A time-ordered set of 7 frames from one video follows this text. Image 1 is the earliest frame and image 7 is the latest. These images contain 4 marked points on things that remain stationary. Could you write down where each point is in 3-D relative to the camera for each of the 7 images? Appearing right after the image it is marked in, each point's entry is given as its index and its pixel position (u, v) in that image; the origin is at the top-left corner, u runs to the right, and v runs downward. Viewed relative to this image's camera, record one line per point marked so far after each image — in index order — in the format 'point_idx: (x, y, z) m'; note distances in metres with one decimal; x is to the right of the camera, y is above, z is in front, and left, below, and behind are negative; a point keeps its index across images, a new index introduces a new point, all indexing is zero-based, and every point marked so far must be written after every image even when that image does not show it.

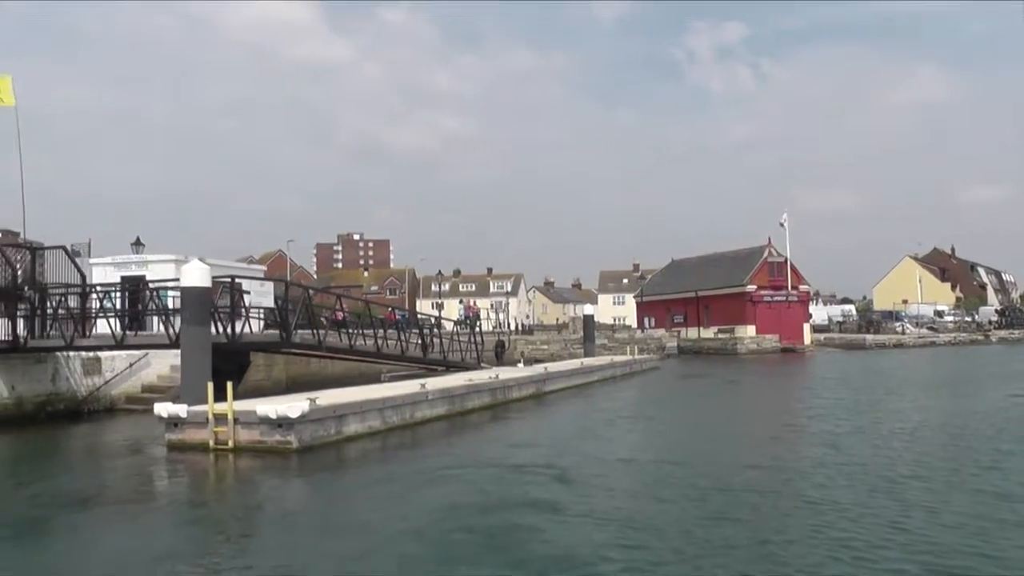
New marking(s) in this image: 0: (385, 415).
0: (-2.1, -2.1, +14.3) m
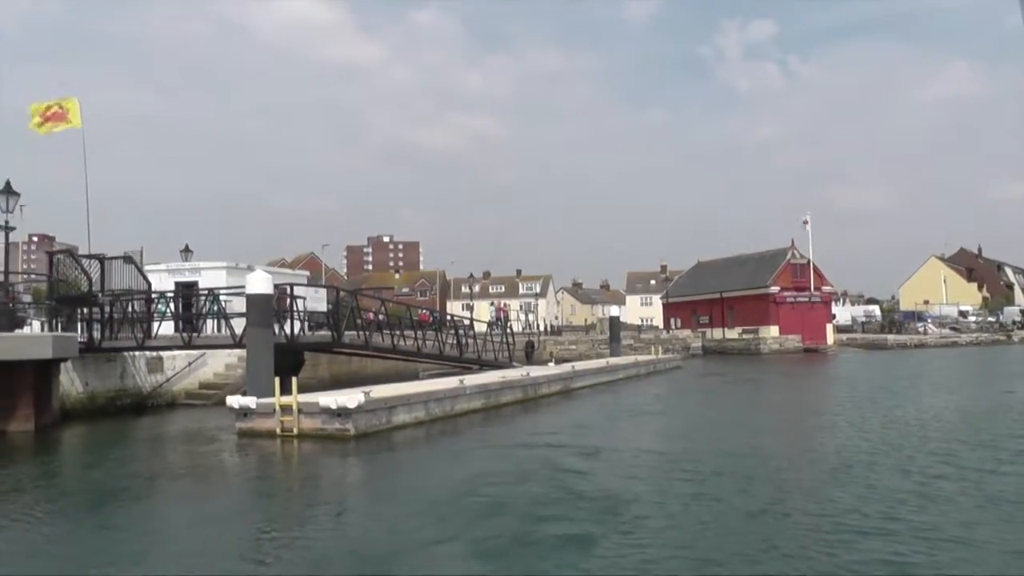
0: (-1.5, -2.2, +15.6) m
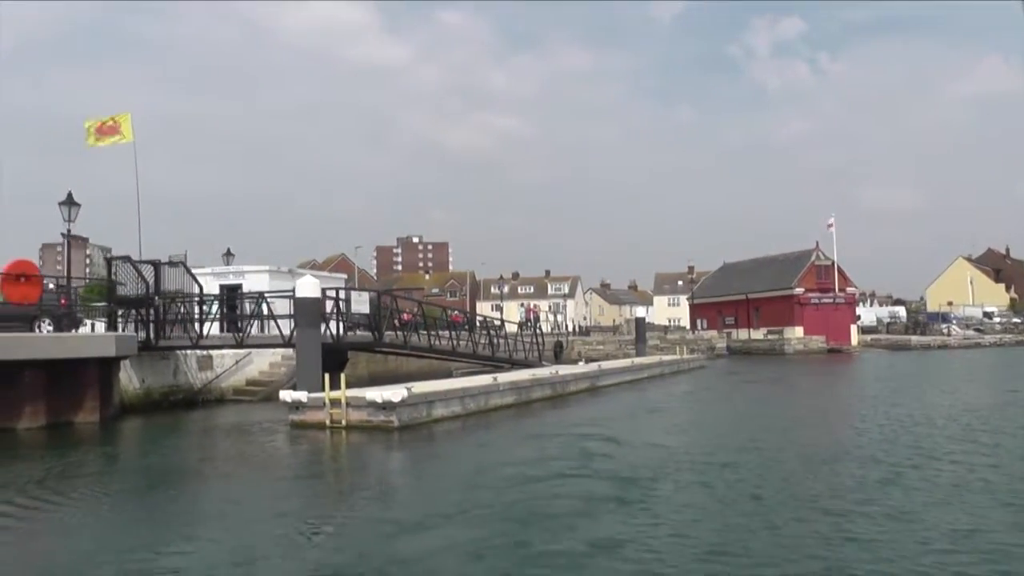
0: (-0.9, -2.3, +16.5) m
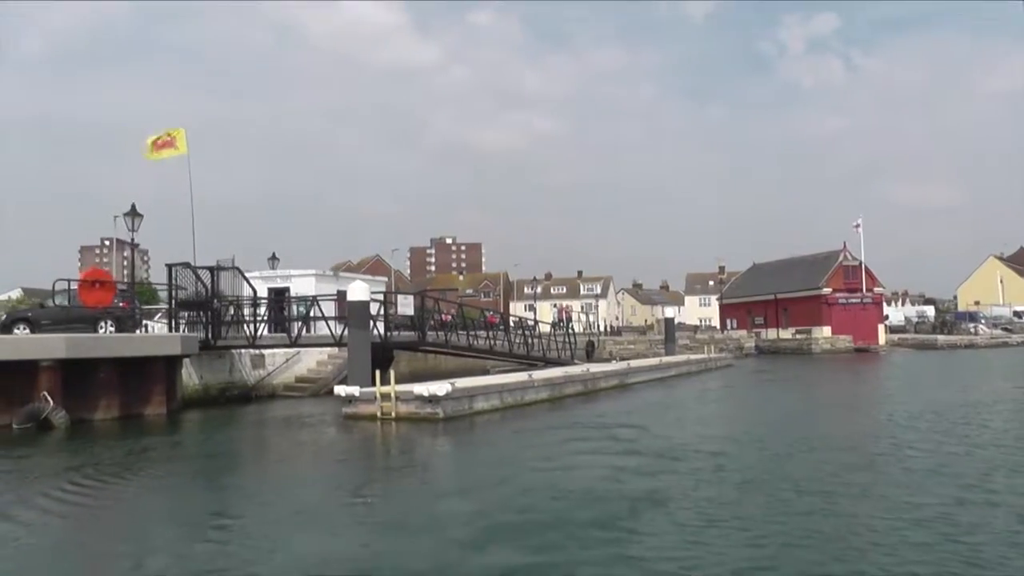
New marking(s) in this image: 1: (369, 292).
0: (-0.2, -2.3, +17.6) m
1: (-3.3, -0.1, +19.2) m
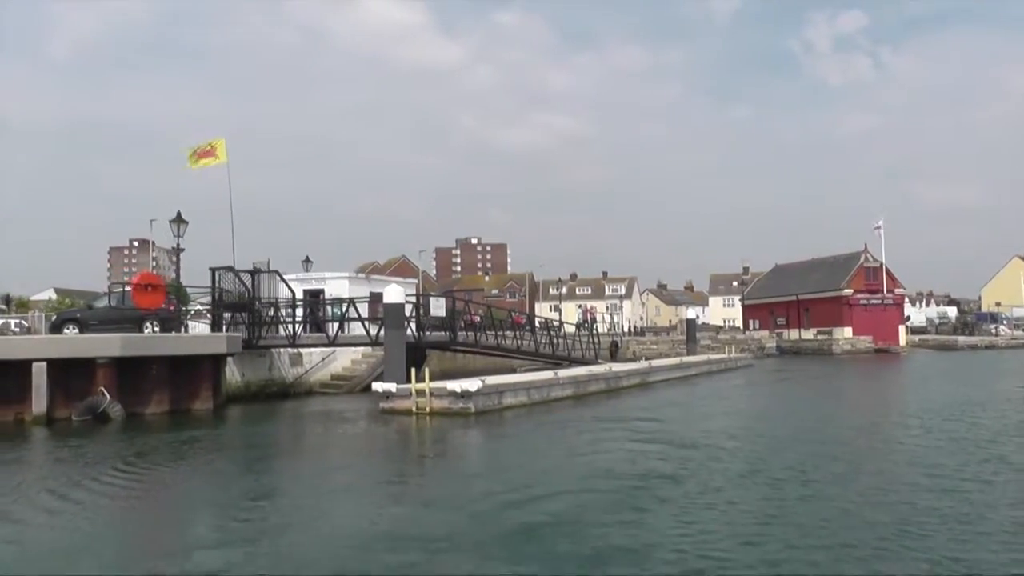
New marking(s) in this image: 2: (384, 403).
0: (+0.4, -2.4, +18.5) m
1: (-2.7, -0.1, +20.2) m
2: (-2.7, -2.4, +16.9) m
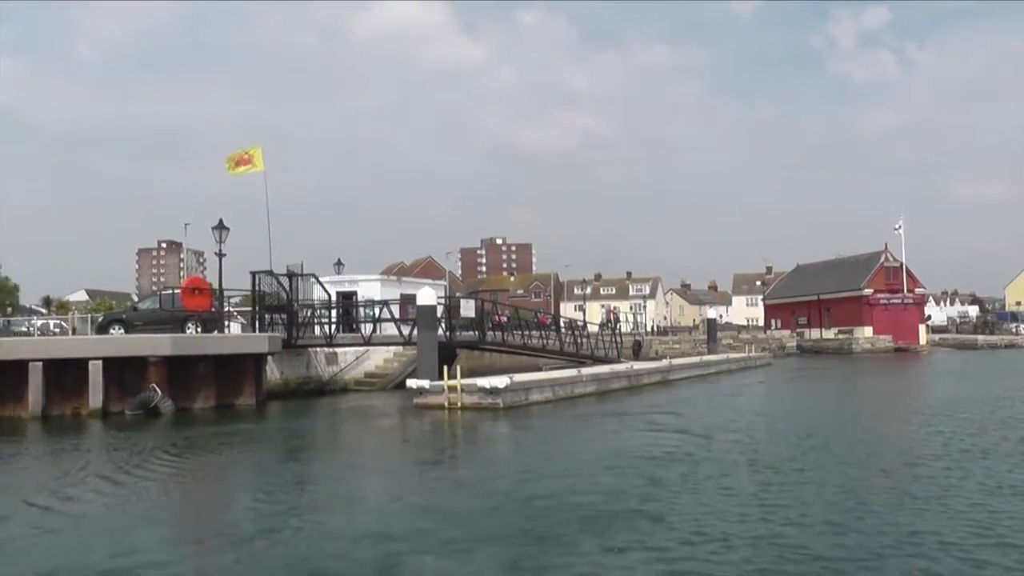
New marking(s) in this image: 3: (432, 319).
0: (+1.0, -2.4, +19.4) m
1: (-2.1, -0.2, +21.2) m
2: (-2.1, -2.4, +18.0) m
3: (-1.9, -0.7, +18.7) m
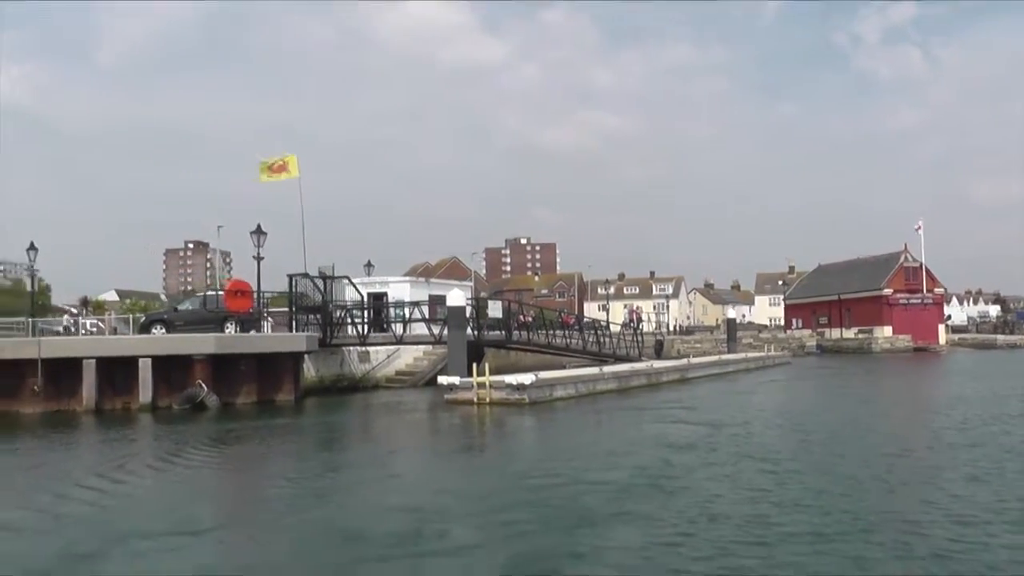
0: (+1.6, -2.5, +20.3) m
1: (-1.4, -0.2, +22.2) m
2: (-1.5, -2.5, +18.9) m
3: (-1.3, -0.7, +19.7) m
